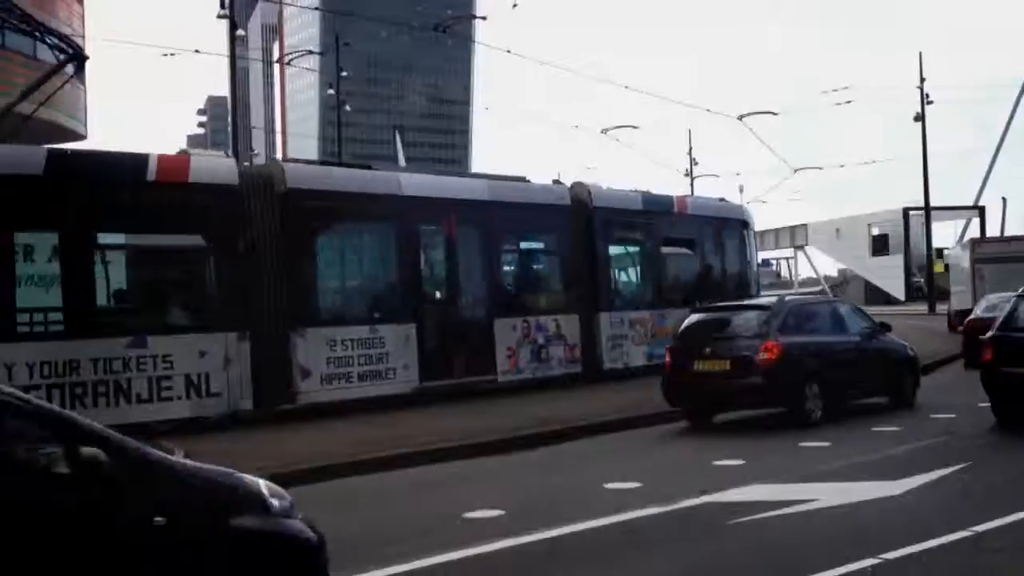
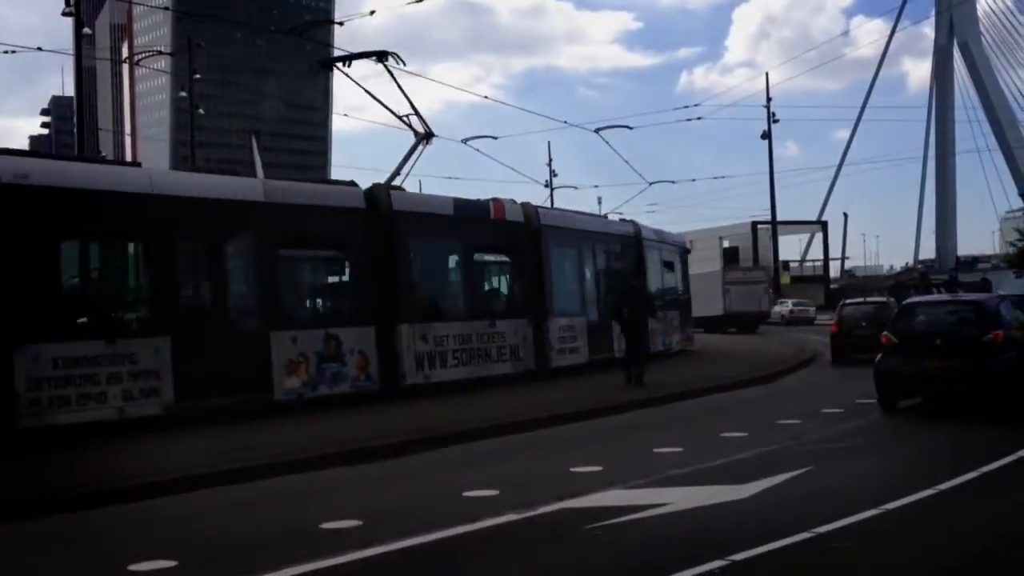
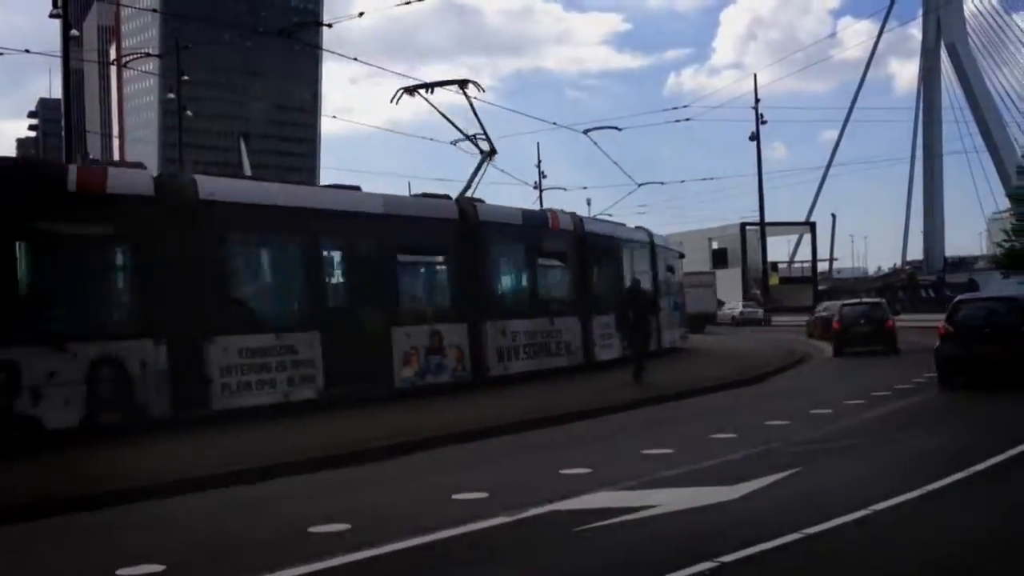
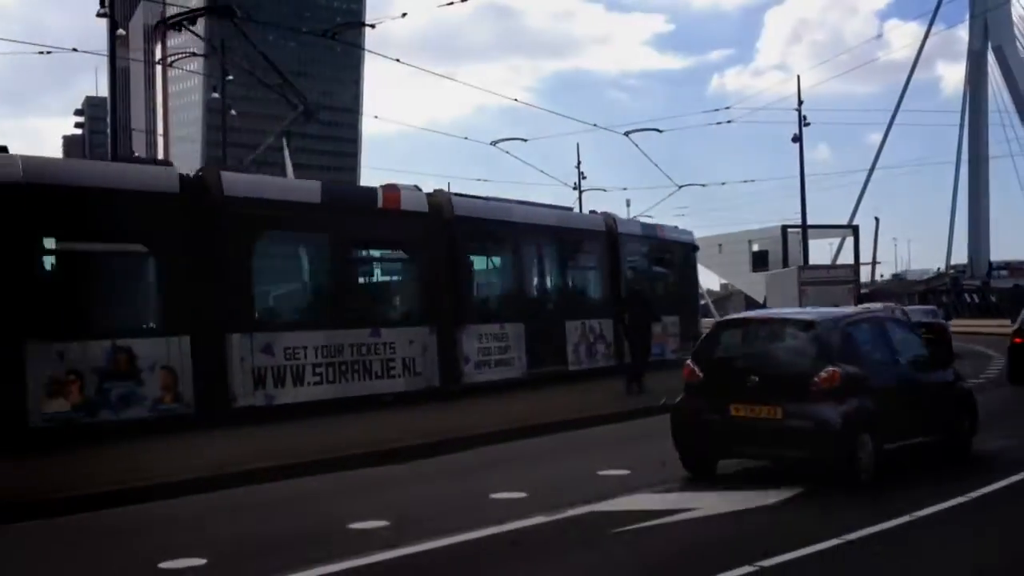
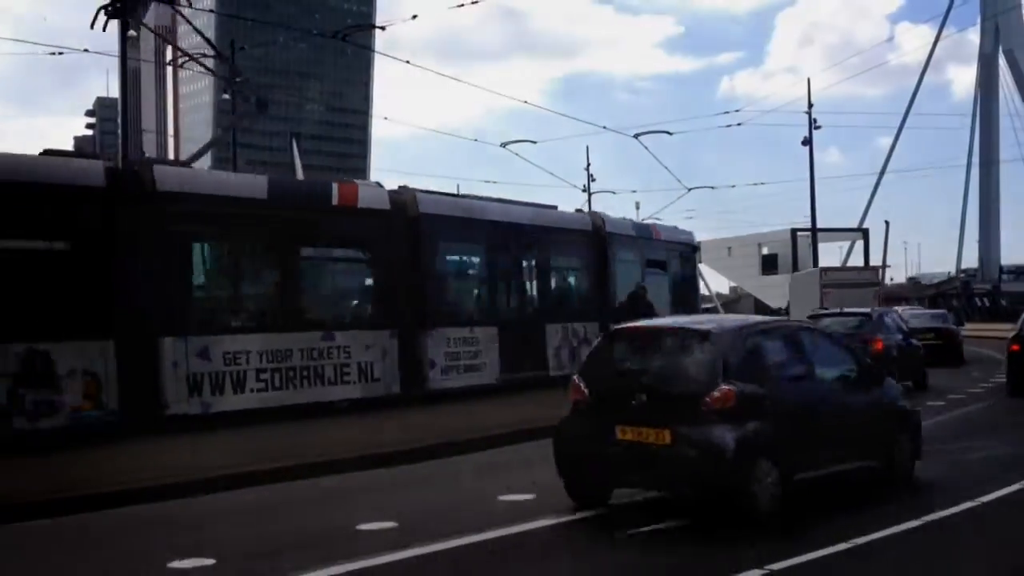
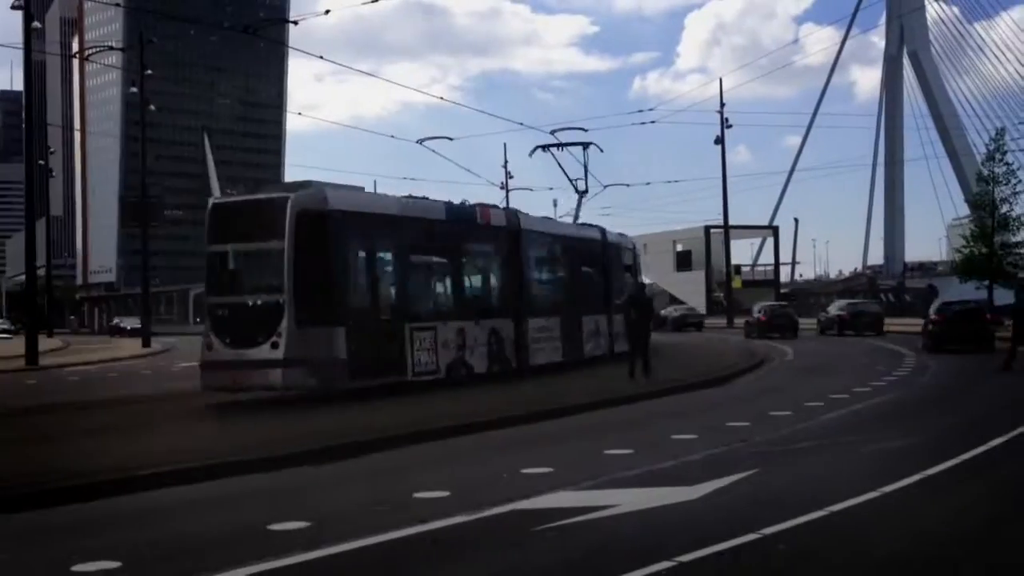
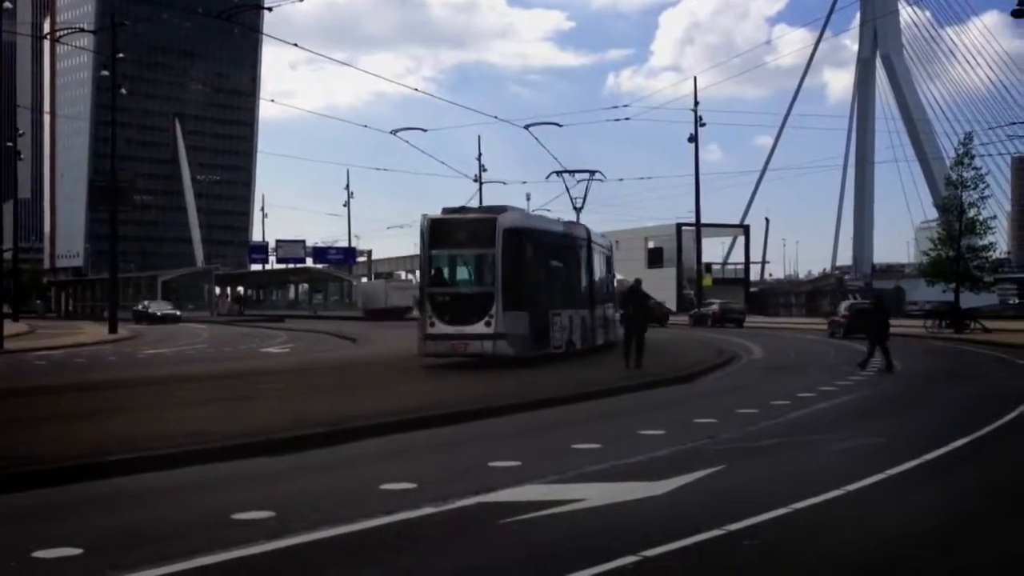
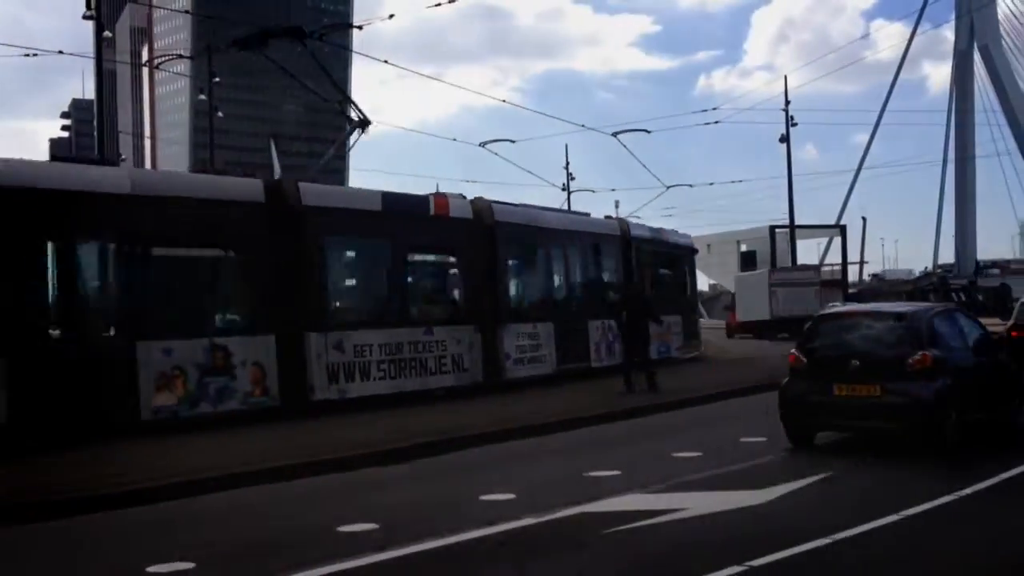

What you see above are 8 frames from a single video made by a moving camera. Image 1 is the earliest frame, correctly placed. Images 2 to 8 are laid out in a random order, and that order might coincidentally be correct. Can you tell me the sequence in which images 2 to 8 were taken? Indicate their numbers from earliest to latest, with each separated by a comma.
5, 4, 8, 2, 3, 6, 7
